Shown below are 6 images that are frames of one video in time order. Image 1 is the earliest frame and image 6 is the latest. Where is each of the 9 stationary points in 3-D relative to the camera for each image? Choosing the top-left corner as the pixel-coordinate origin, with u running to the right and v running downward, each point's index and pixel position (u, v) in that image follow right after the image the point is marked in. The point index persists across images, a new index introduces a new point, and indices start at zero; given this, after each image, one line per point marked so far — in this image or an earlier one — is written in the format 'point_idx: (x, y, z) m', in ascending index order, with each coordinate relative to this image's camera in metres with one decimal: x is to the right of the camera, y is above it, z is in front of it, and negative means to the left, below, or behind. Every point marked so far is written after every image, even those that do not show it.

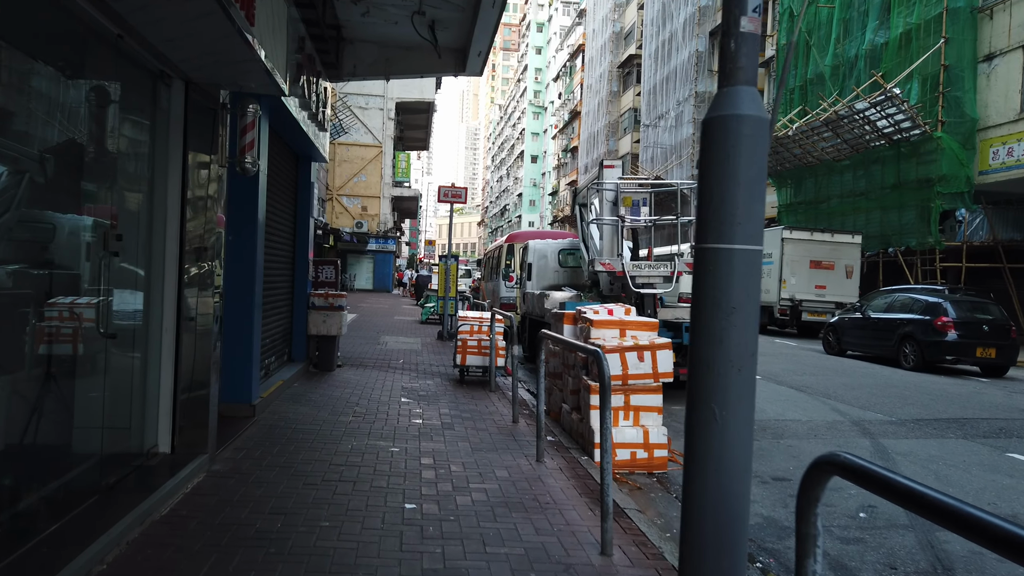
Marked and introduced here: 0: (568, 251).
0: (+1.0, +0.7, +14.0) m
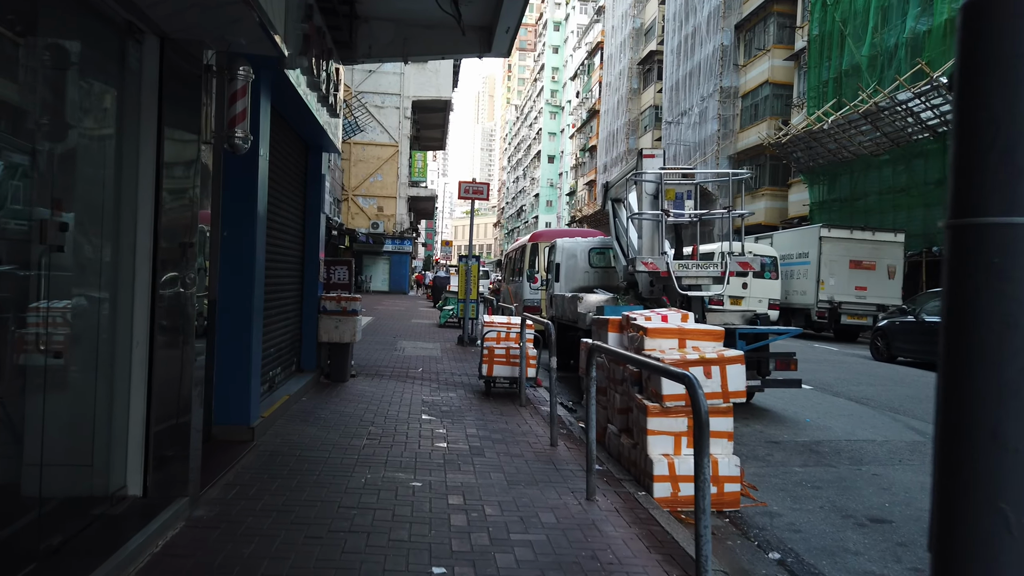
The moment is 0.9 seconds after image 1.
0: (+1.5, +0.7, +13.0) m
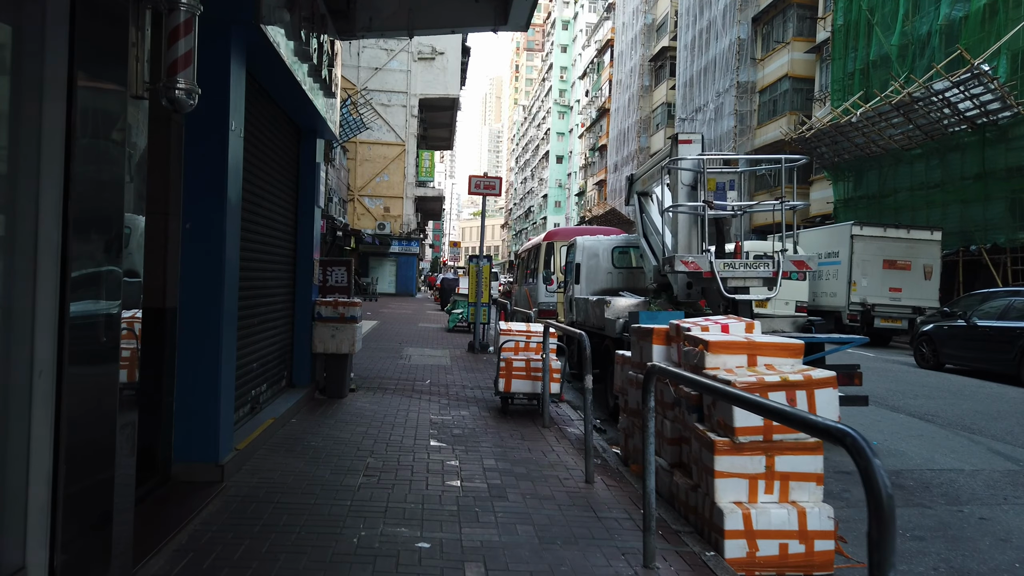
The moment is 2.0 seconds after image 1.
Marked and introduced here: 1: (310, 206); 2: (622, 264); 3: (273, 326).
0: (+1.8, +0.6, +11.9) m
1: (-2.3, +0.9, +8.3) m
2: (+1.8, +0.4, +11.9) m
3: (-2.4, -0.4, +7.4) m
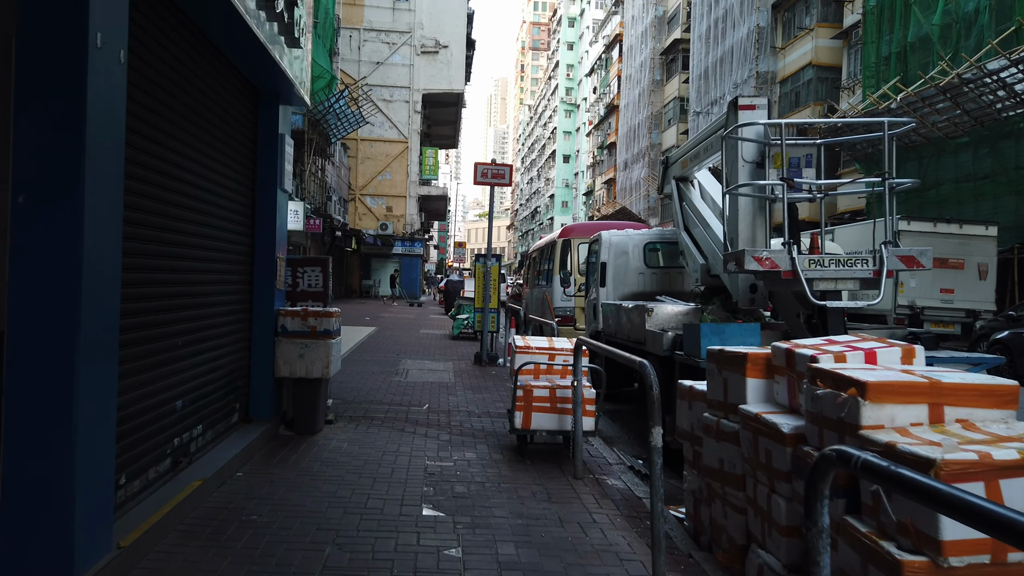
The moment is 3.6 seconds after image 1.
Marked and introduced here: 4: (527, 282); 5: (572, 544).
0: (+2.0, +0.6, +10.0) m
1: (-2.1, +0.9, +6.5) m
2: (+2.0, +0.3, +10.1) m
3: (-2.3, -0.5, +5.6) m
4: (+0.4, +0.1, +18.0) m
5: (+0.3, -1.4, +4.1) m
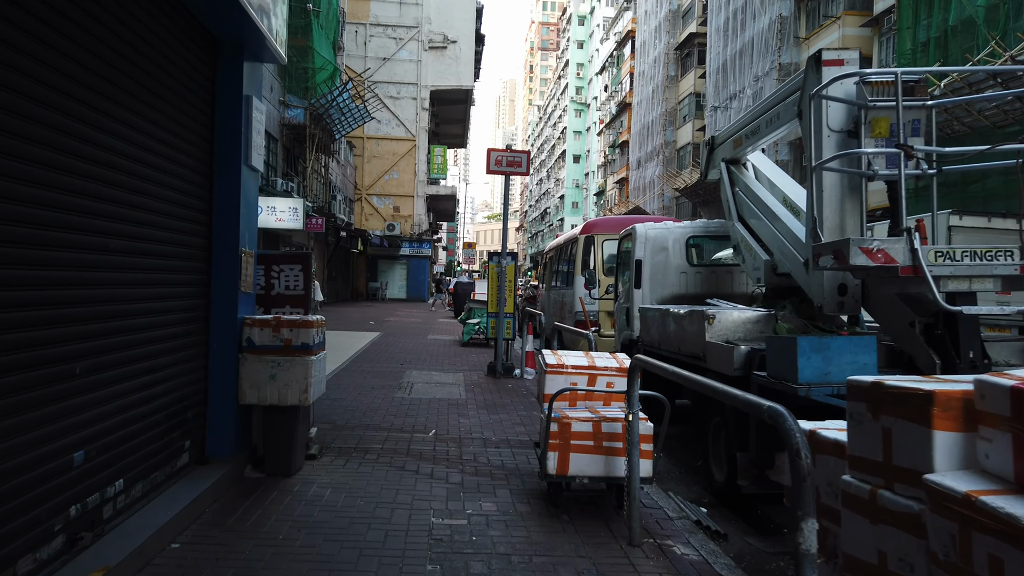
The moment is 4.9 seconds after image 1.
0: (+2.2, +0.6, +8.6) m
1: (-1.9, +0.9, +5.1) m
2: (+2.2, +0.3, +8.6) m
3: (-2.1, -0.5, +4.3) m
4: (+0.7, +0.1, +16.6) m
5: (+0.5, -1.4, +2.7) m
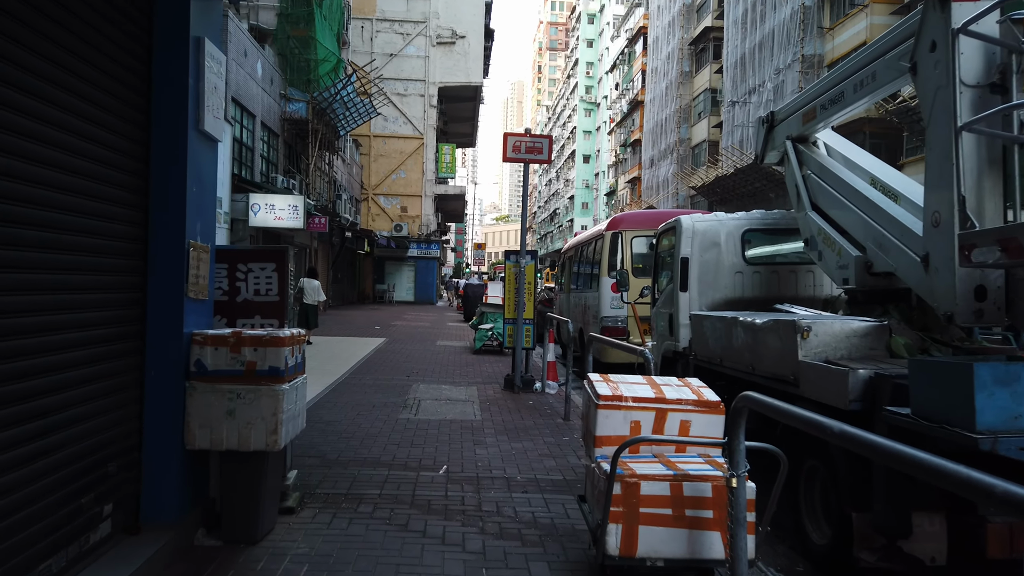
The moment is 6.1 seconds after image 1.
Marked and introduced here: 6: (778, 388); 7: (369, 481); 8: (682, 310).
0: (+2.4, +0.5, +7.3) m
1: (-1.7, +0.8, +3.9) m
2: (+2.4, +0.3, +7.3) m
3: (-1.9, -0.5, +3.0) m
4: (+1.0, +0.1, +15.3) m
5: (+0.7, -1.4, +1.4) m
6: (+1.7, -0.6, +4.8) m
7: (-1.0, -1.4, +5.3) m
8: (+1.7, -0.2, +7.3) m
